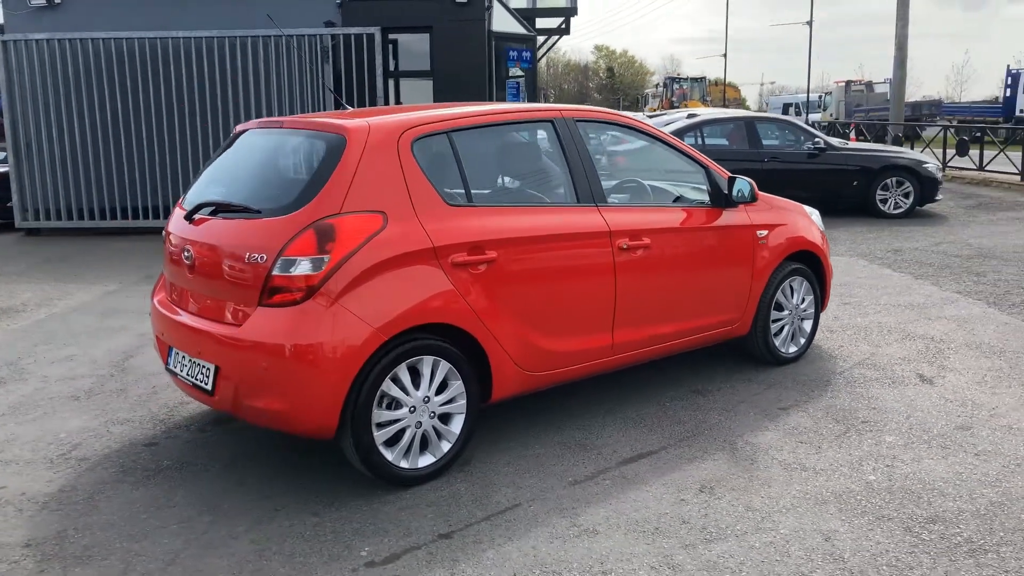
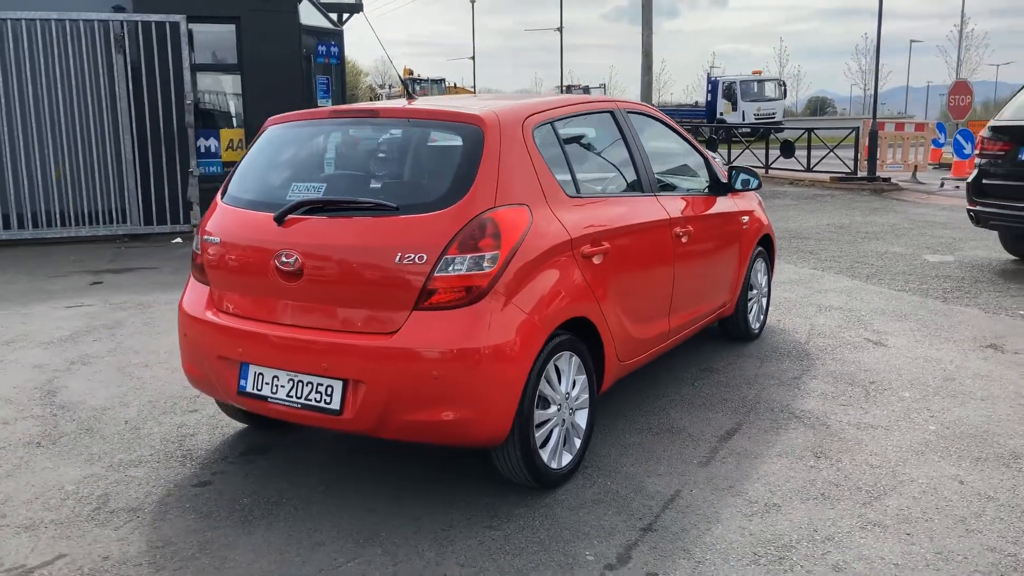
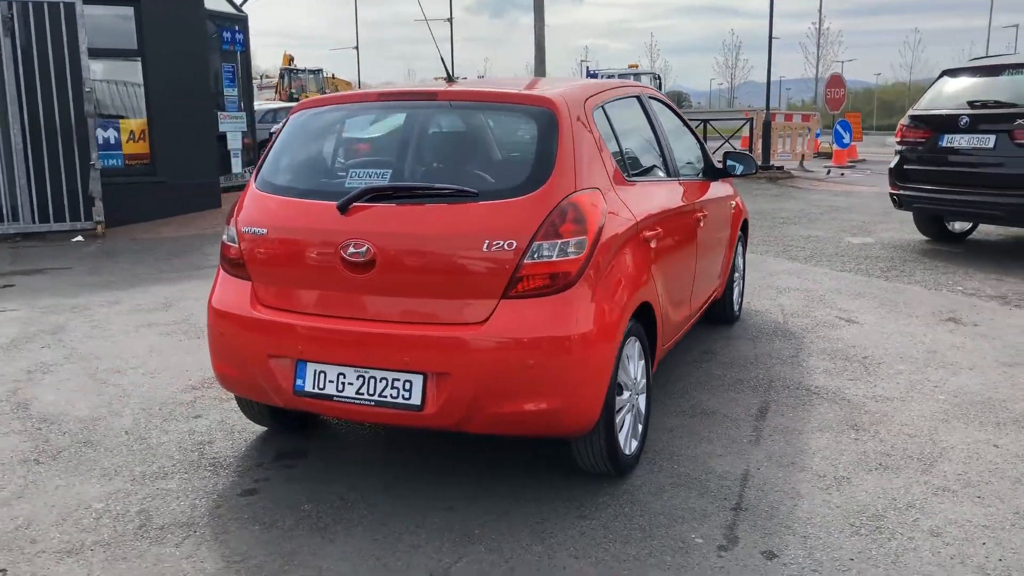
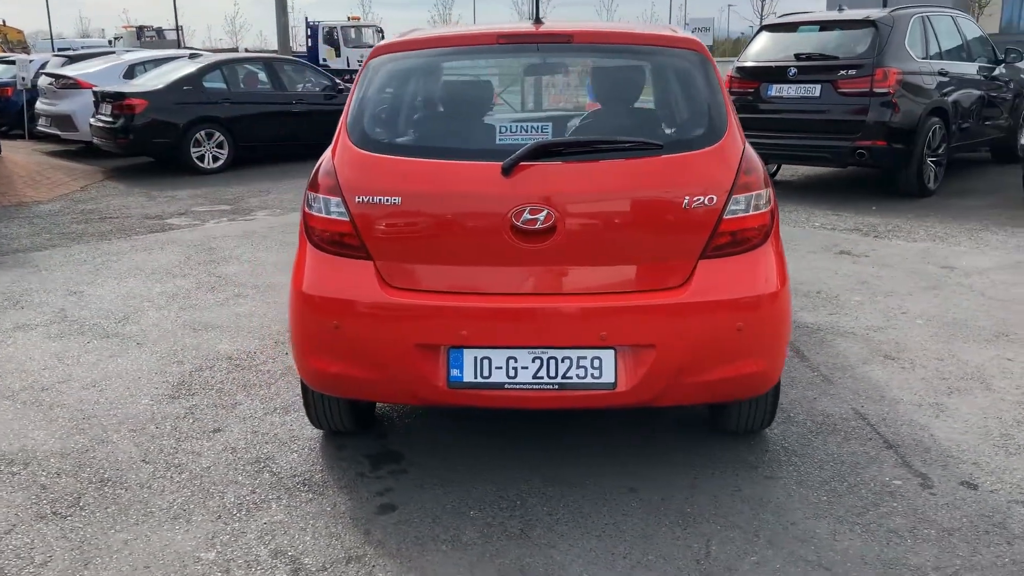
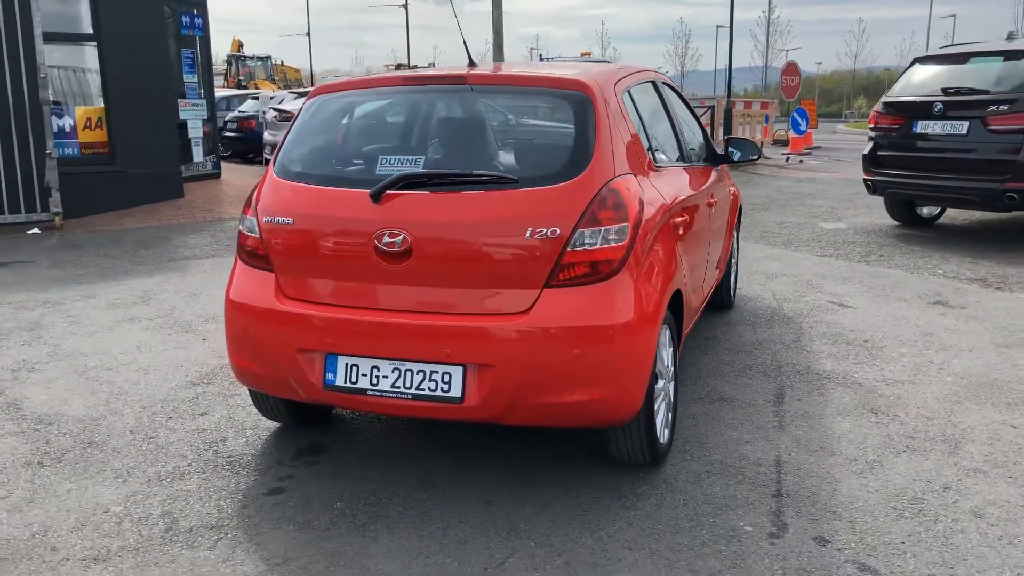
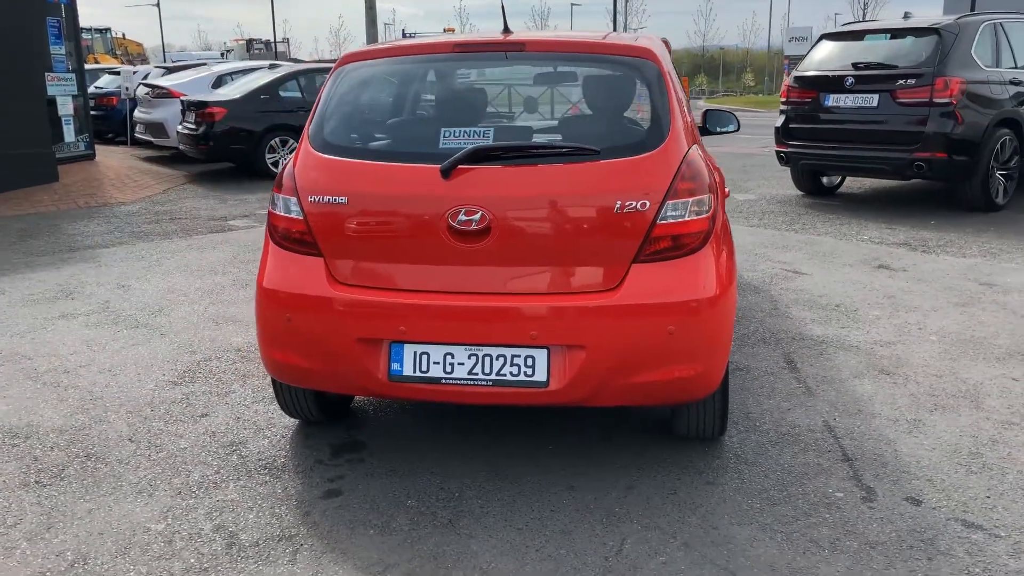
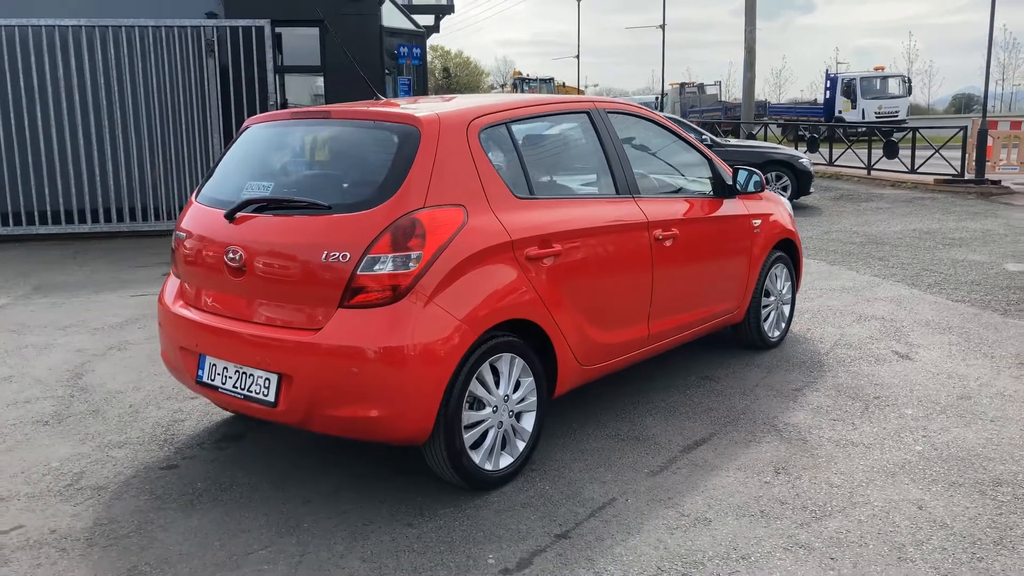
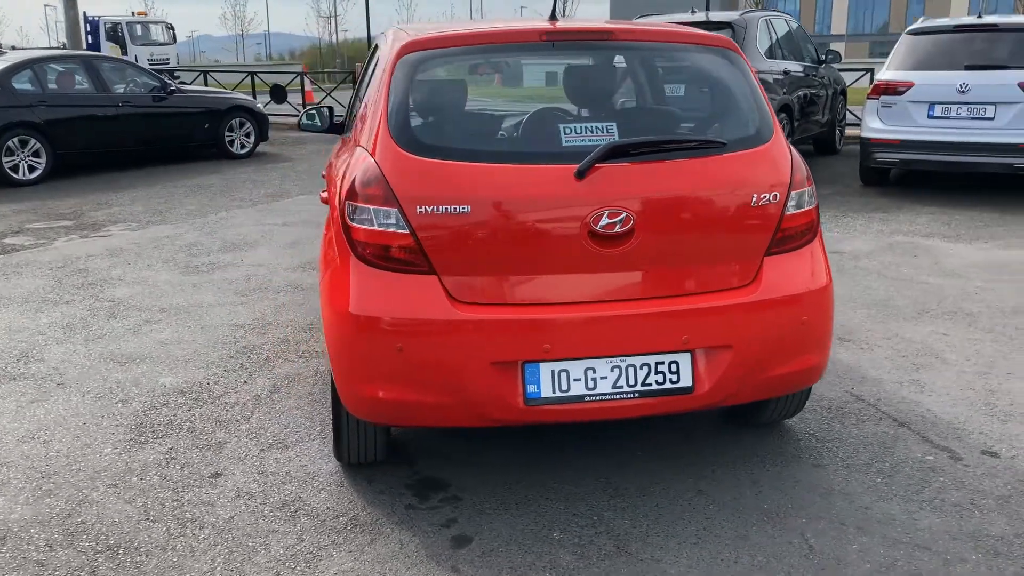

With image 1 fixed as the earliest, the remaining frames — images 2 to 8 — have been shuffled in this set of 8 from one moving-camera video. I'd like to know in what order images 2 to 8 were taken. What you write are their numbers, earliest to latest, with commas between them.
7, 2, 3, 5, 6, 4, 8
